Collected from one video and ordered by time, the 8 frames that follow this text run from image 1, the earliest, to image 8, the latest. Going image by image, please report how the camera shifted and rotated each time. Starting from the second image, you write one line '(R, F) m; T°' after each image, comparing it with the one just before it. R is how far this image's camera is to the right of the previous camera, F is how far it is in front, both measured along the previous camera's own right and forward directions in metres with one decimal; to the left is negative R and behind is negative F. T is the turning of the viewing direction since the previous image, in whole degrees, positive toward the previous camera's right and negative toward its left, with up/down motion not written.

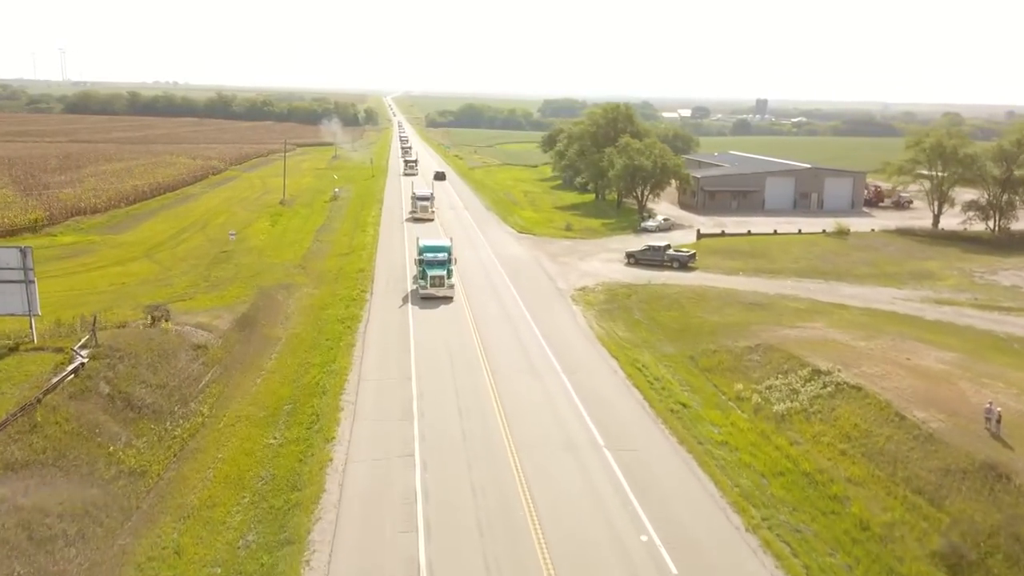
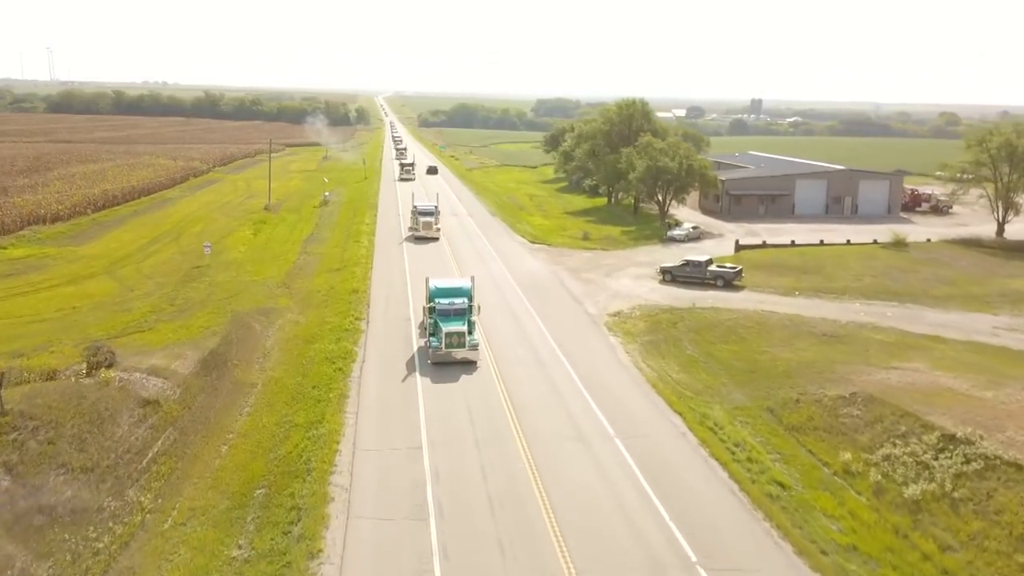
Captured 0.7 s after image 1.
(-1.2, +6.5) m; +1°
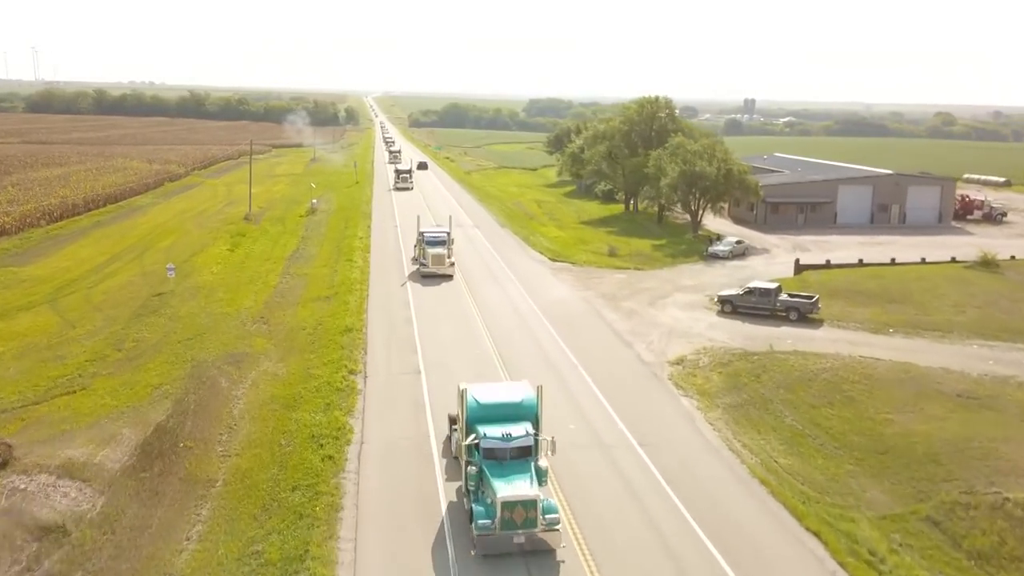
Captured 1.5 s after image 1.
(-1.4, +7.4) m; +1°
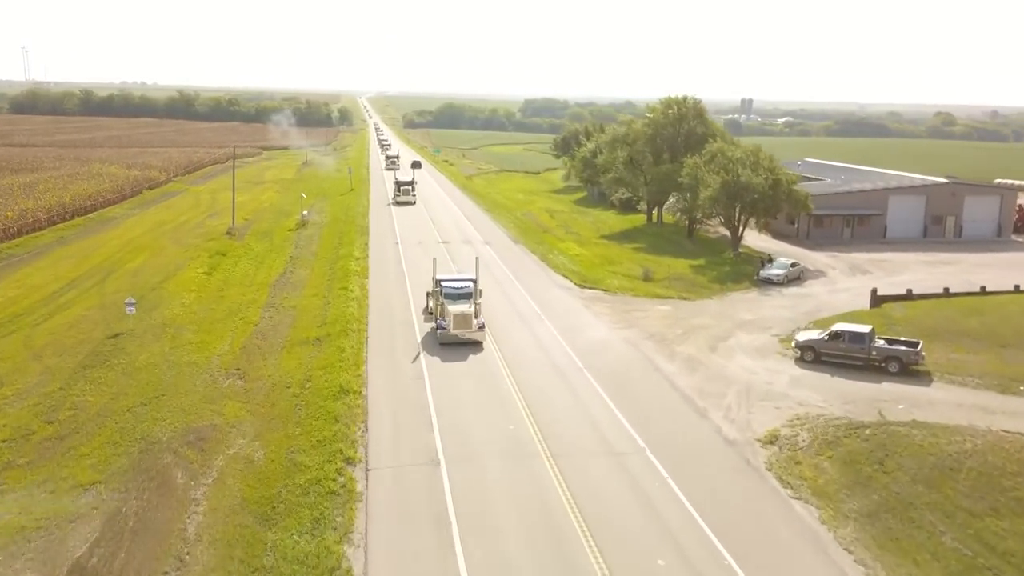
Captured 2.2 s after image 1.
(-1.2, +6.4) m; 0°
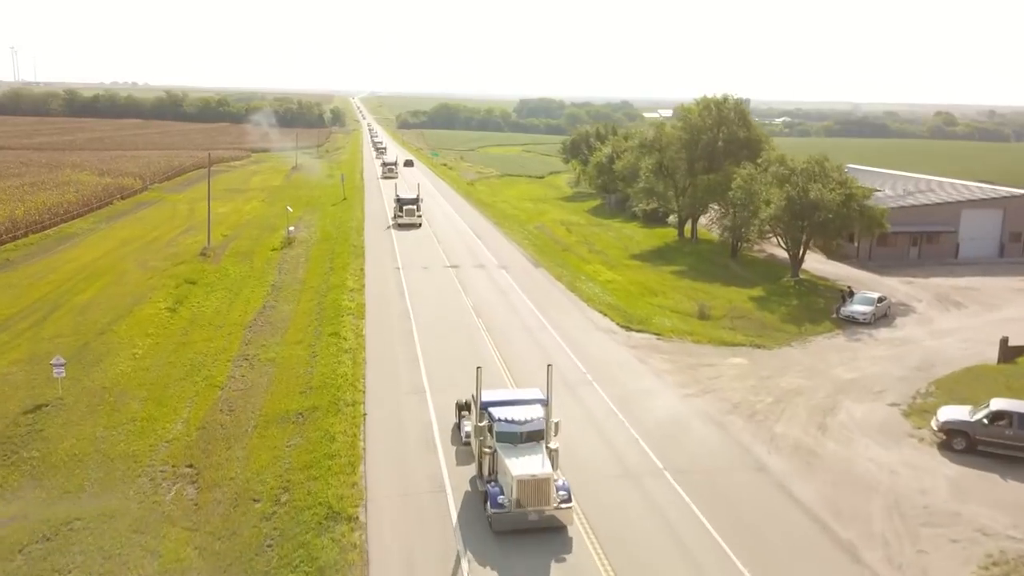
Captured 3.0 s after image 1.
(-1.3, +7.3) m; 0°
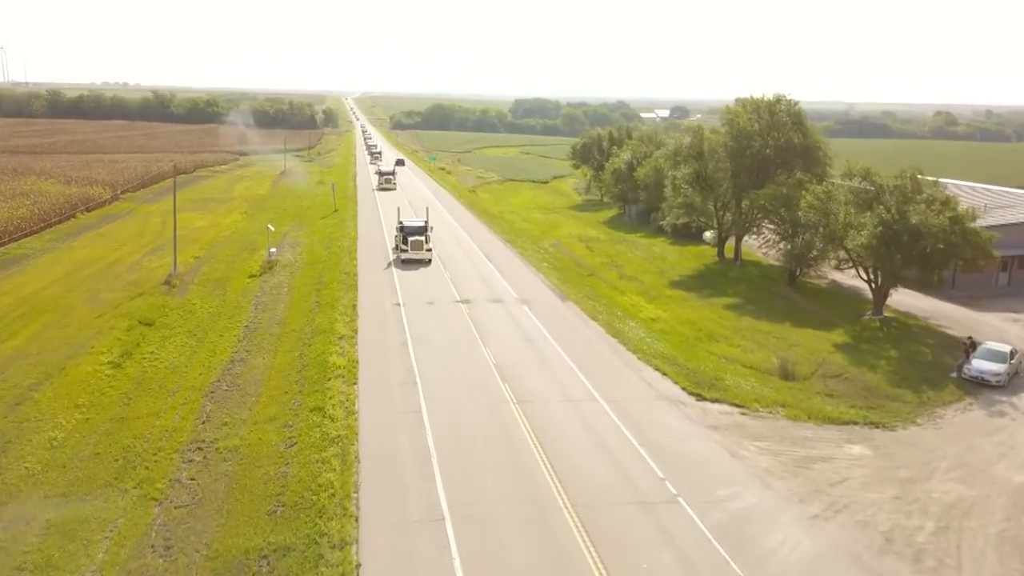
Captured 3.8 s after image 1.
(-1.2, +7.3) m; 0°
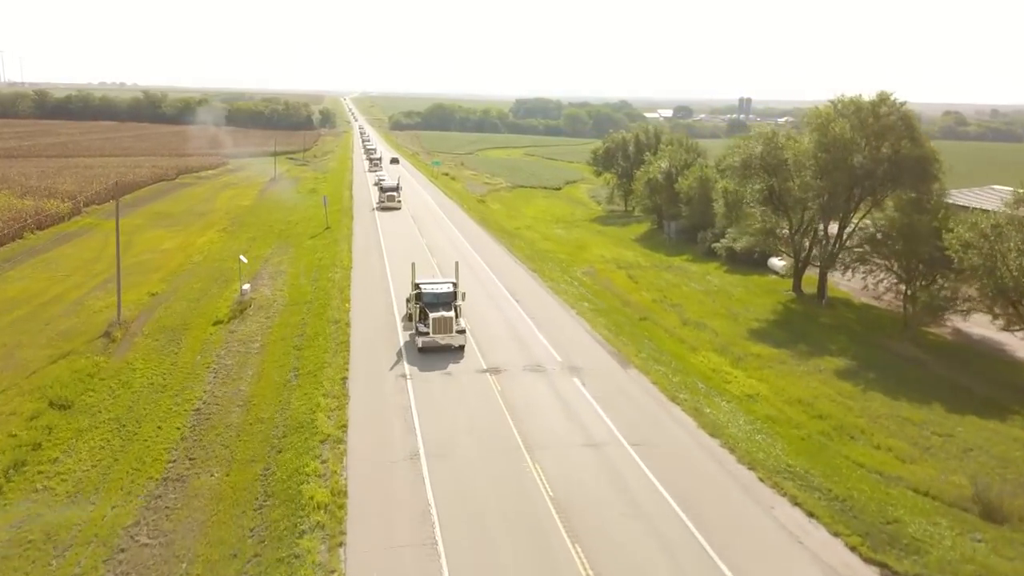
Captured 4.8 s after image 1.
(-1.4, +9.3) m; 0°
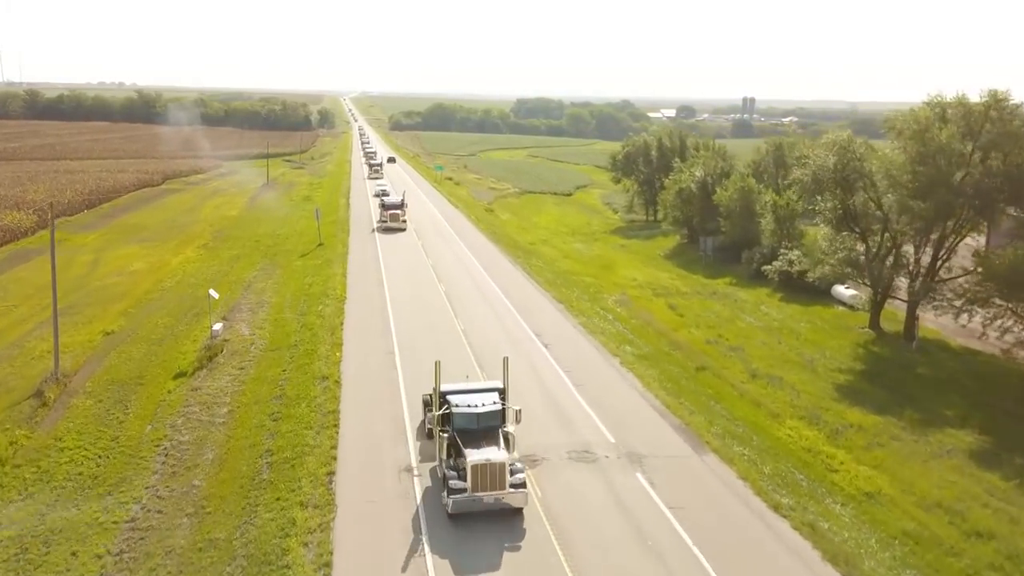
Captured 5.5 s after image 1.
(-0.9, +6.6) m; 0°
